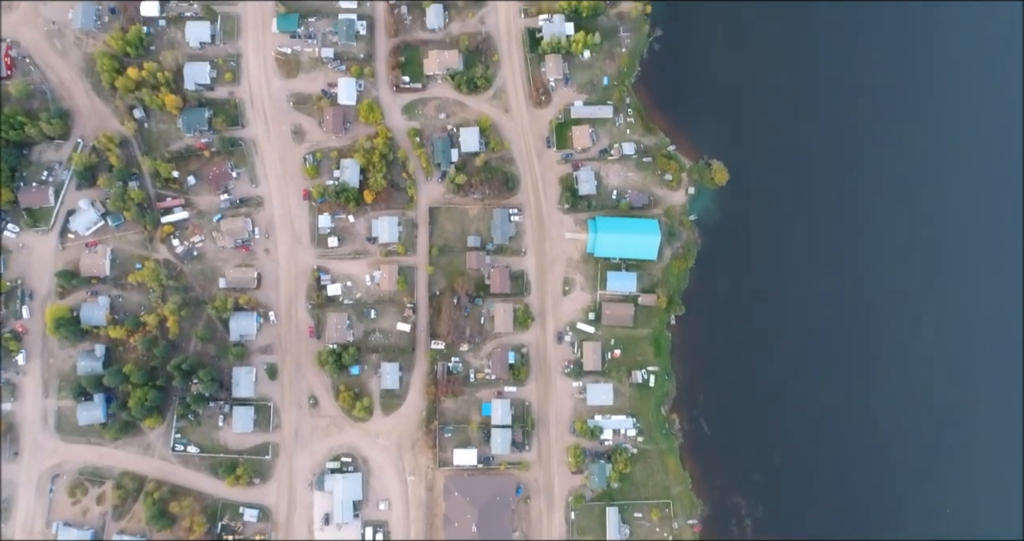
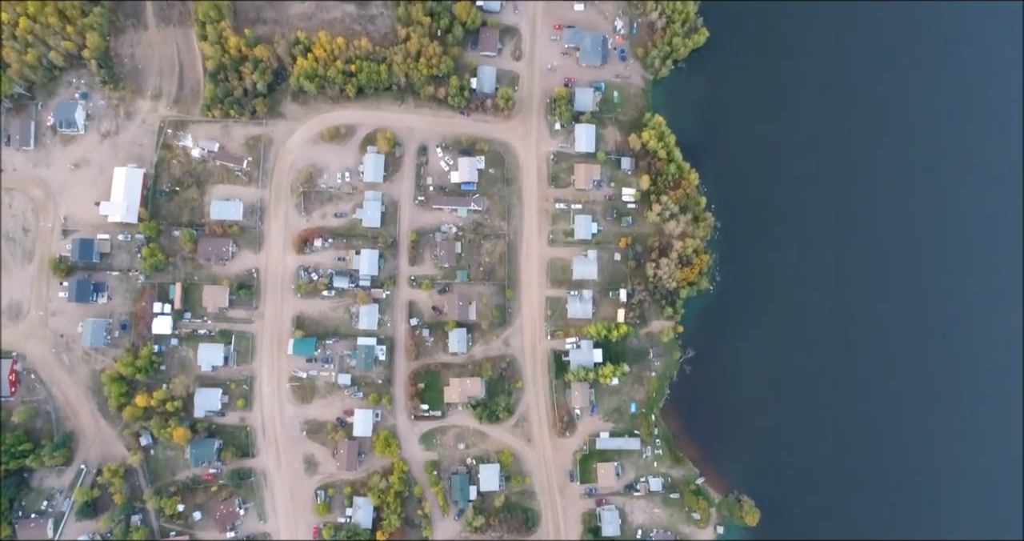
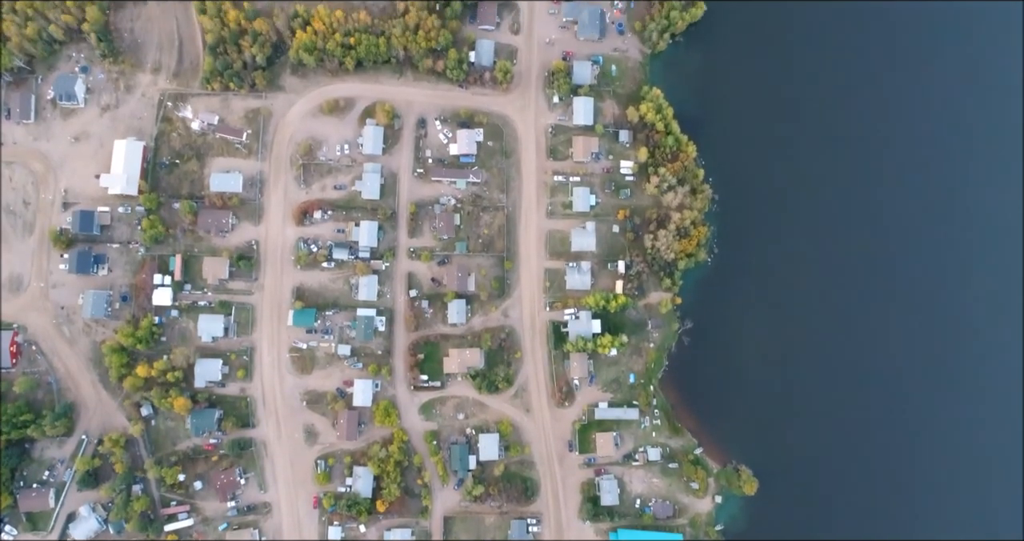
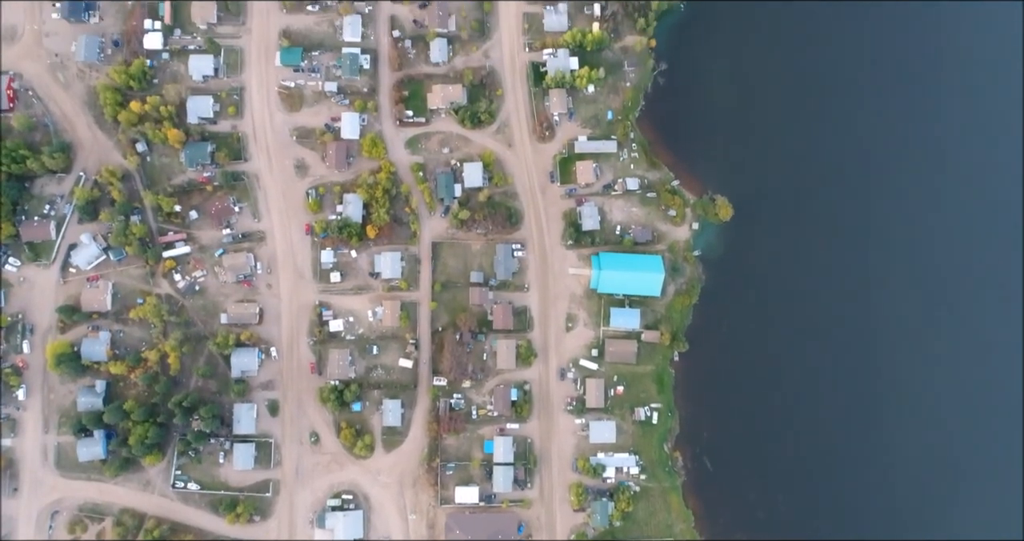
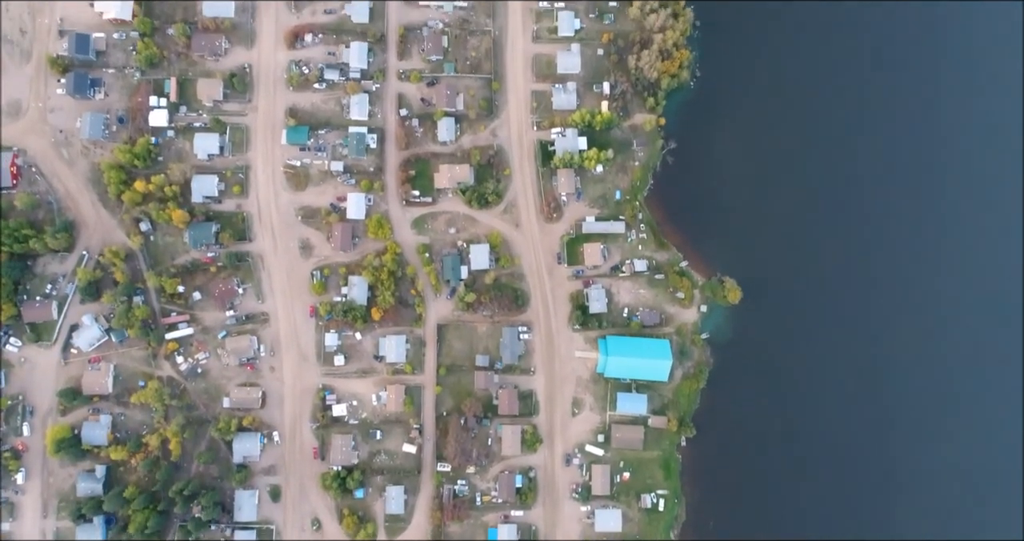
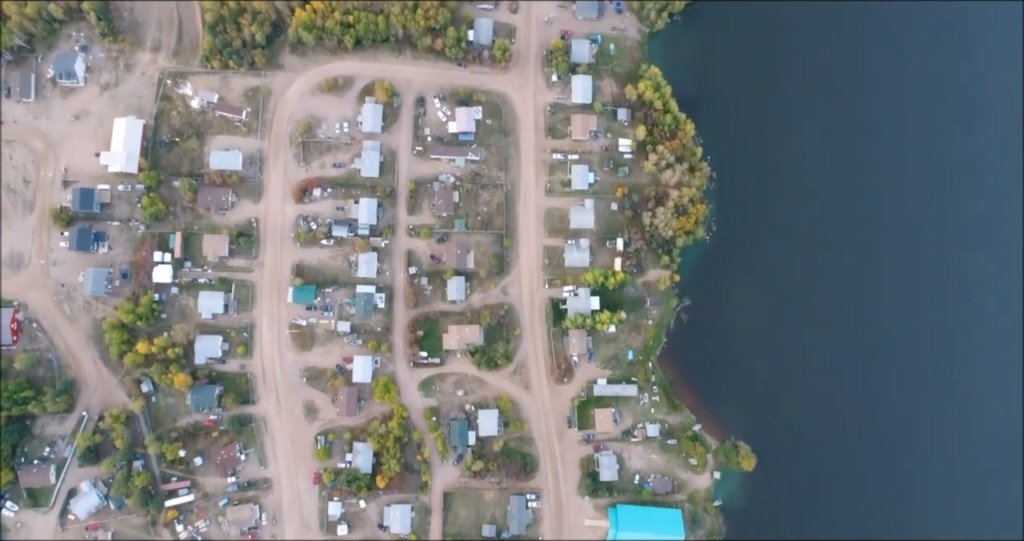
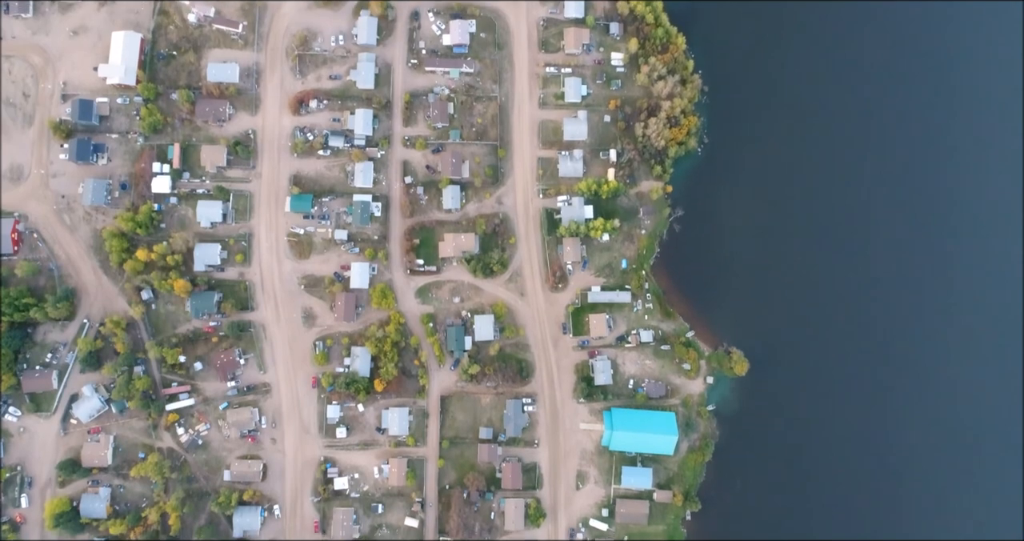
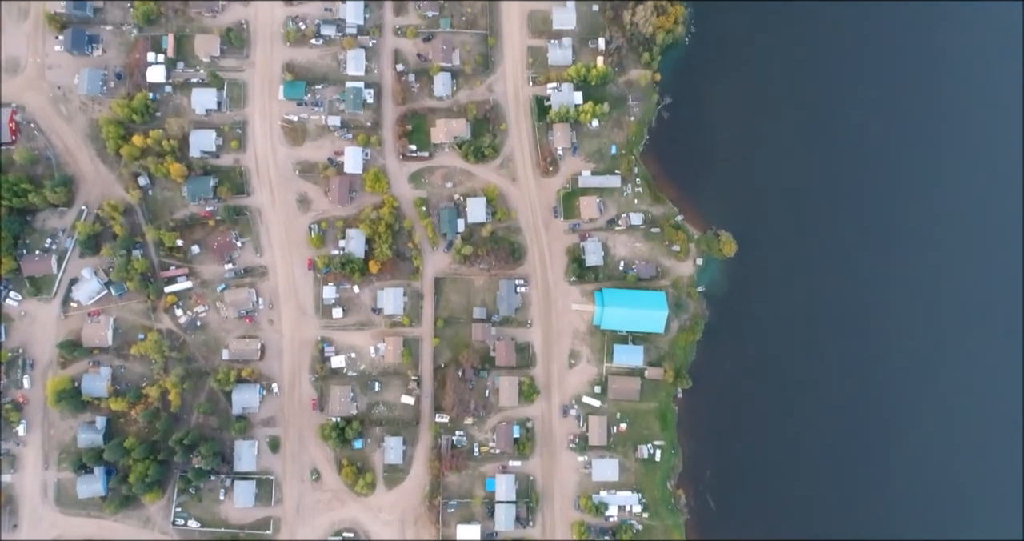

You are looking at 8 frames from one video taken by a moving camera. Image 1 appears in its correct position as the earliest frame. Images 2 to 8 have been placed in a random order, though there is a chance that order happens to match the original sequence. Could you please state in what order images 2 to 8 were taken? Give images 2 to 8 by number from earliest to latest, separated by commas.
4, 8, 5, 7, 6, 3, 2
